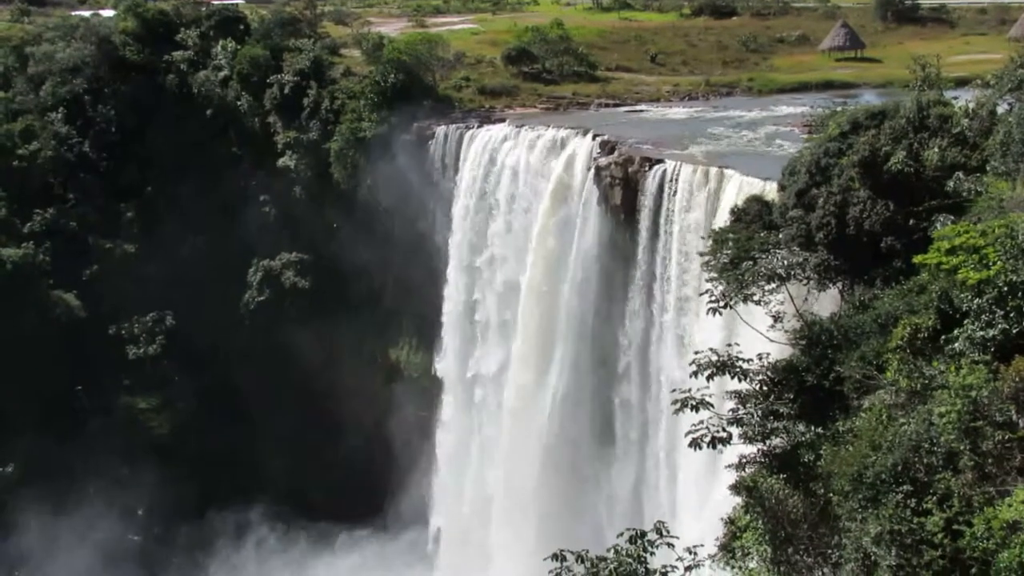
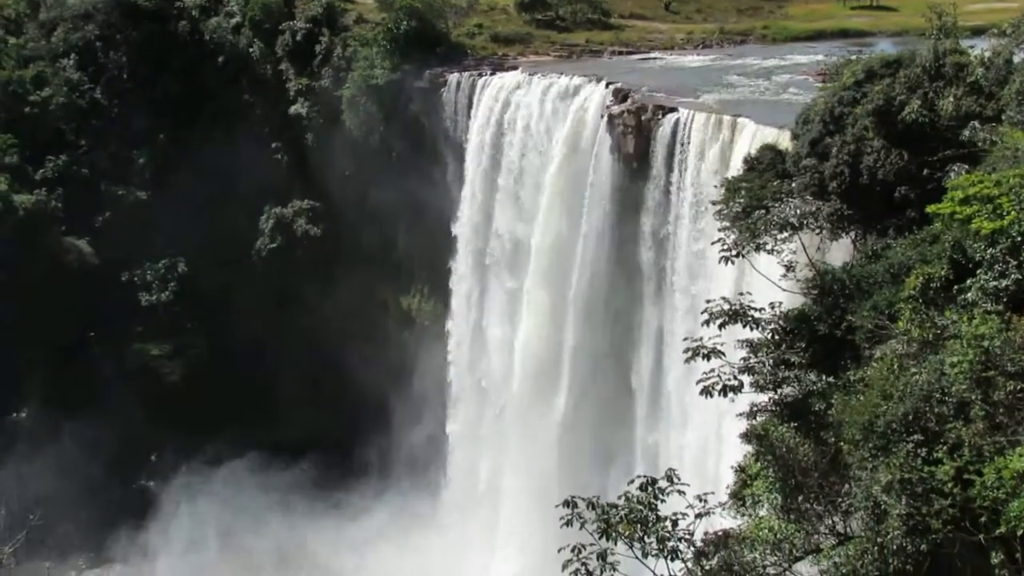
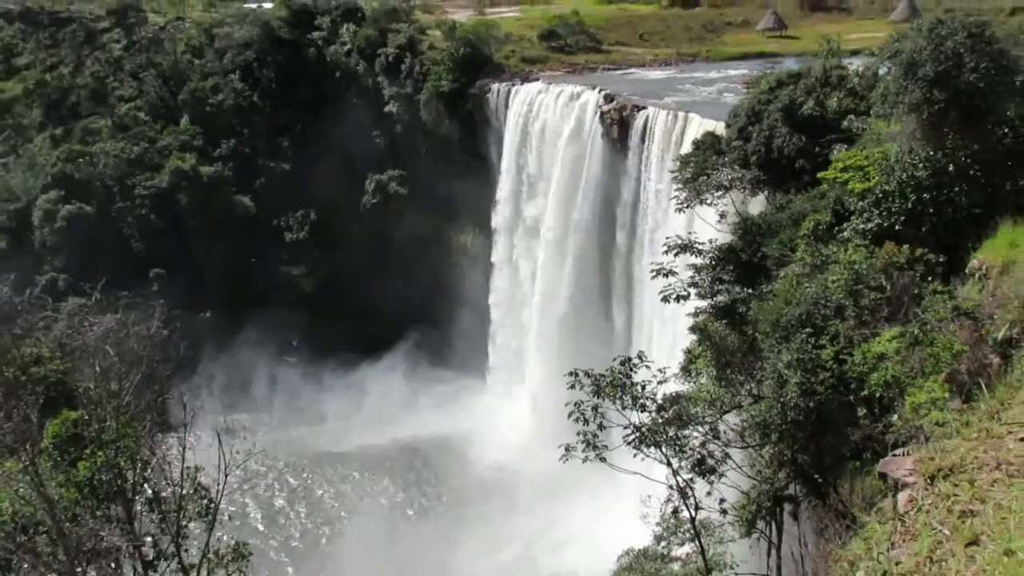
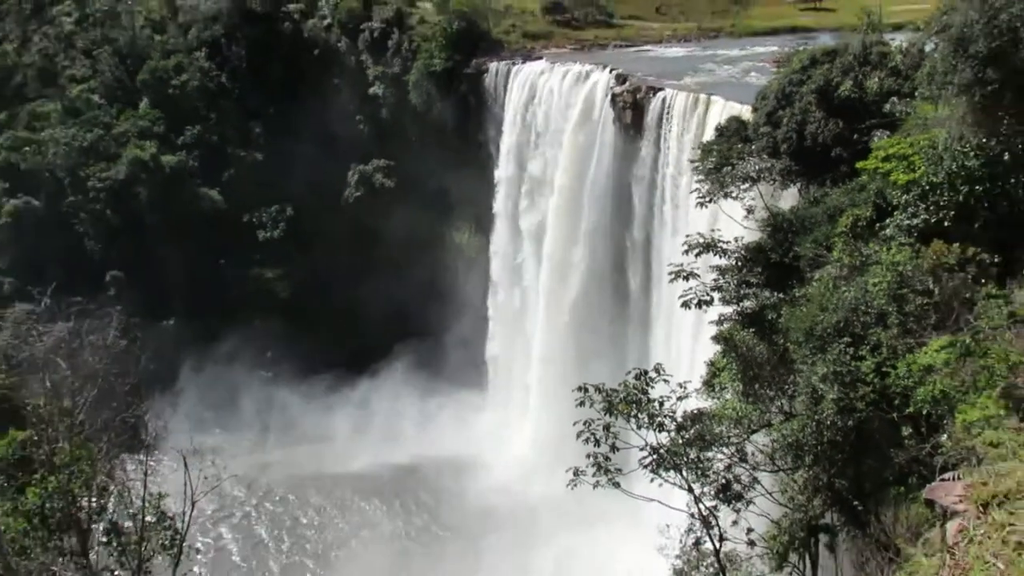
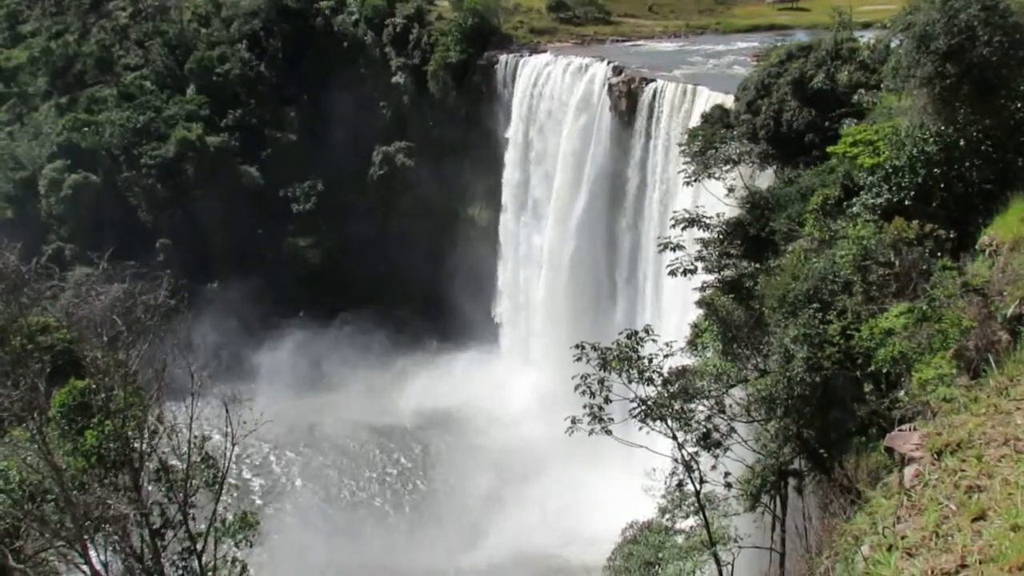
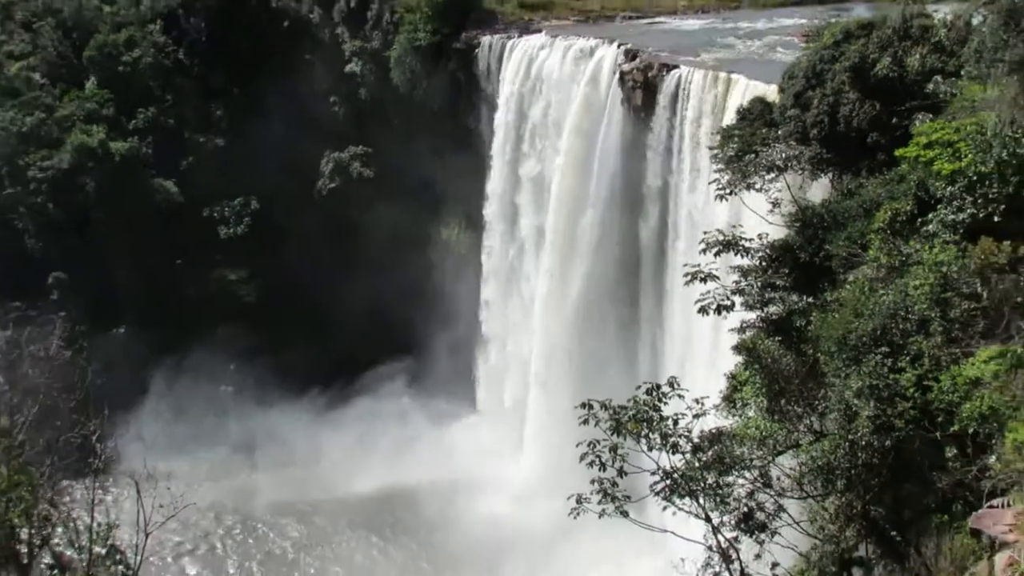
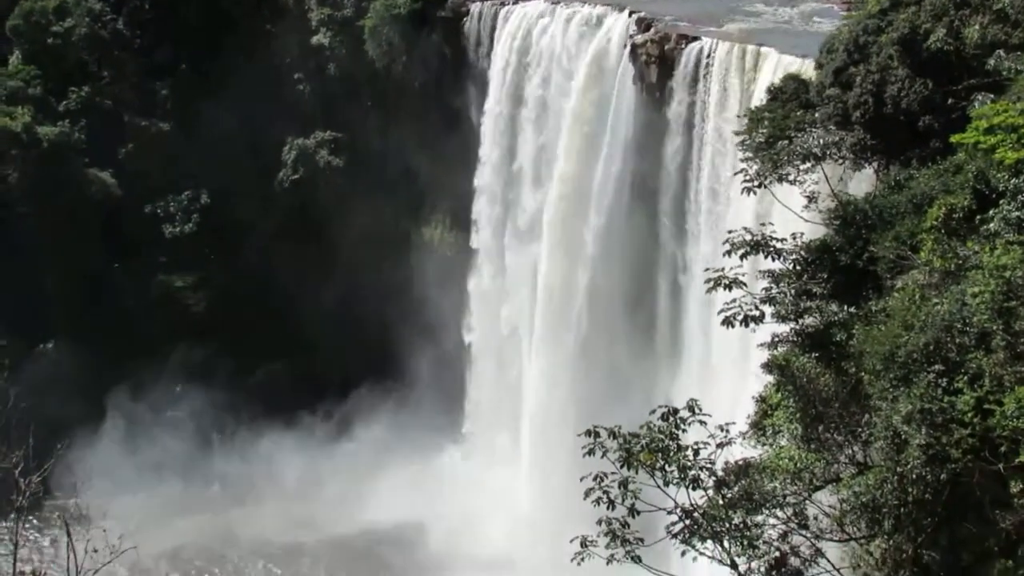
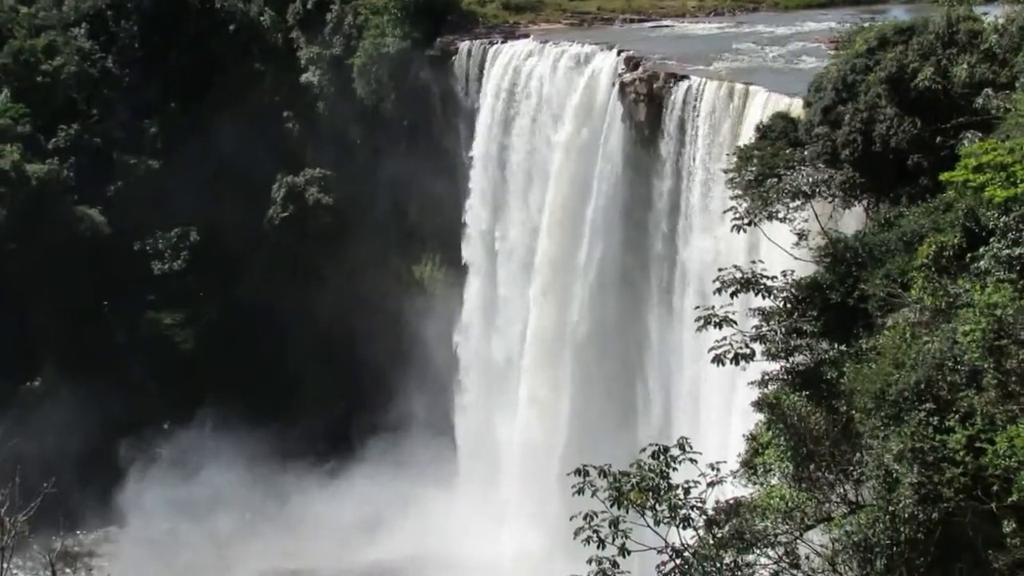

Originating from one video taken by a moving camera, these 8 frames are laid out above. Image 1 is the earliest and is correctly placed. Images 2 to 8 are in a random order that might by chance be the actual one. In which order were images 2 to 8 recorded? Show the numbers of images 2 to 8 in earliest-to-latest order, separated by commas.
2, 8, 7, 6, 4, 3, 5
